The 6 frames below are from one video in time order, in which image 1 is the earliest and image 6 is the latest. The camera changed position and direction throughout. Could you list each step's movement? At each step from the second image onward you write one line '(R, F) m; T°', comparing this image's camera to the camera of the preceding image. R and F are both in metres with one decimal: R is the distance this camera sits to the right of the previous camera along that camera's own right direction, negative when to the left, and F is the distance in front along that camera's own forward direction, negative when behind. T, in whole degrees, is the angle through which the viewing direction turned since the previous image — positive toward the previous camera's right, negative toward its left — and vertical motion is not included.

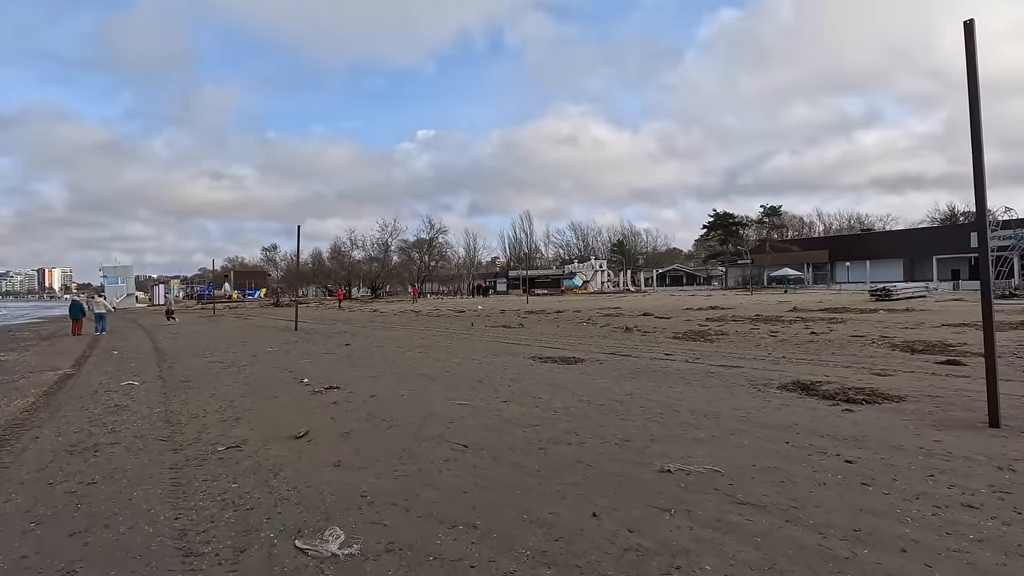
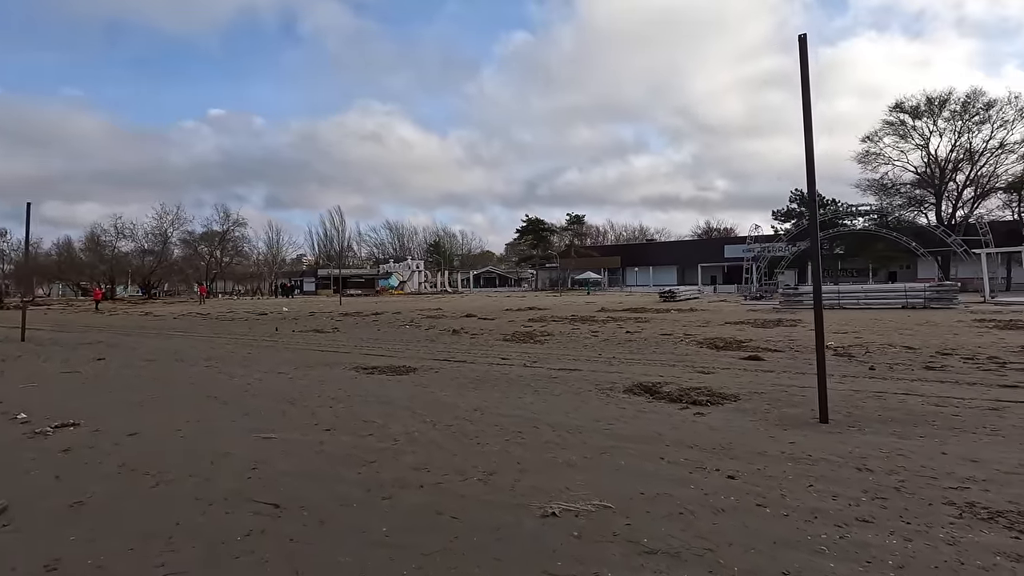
(-0.2, +1.1) m; +20°
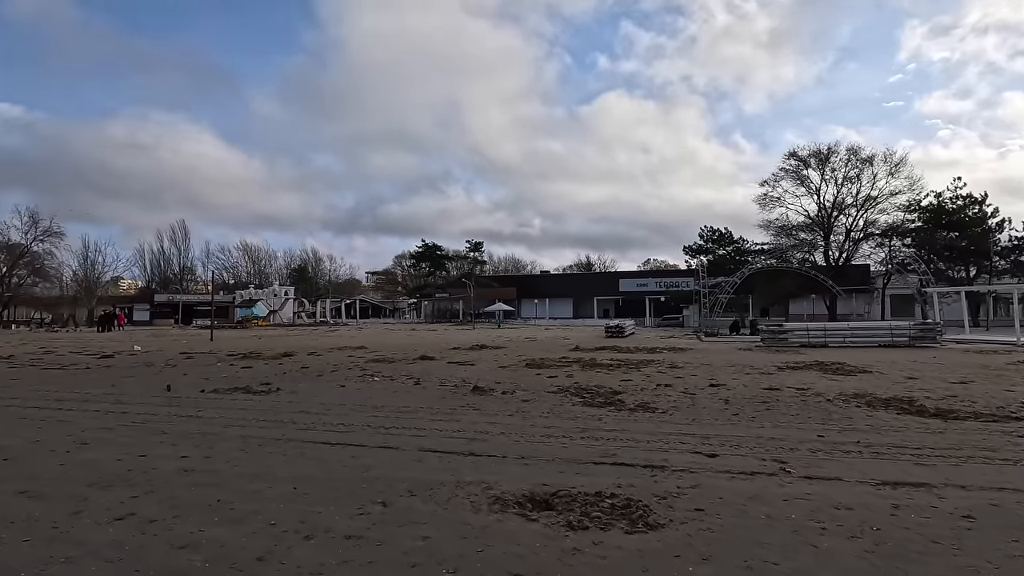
(-3.7, +4.8) m; +15°
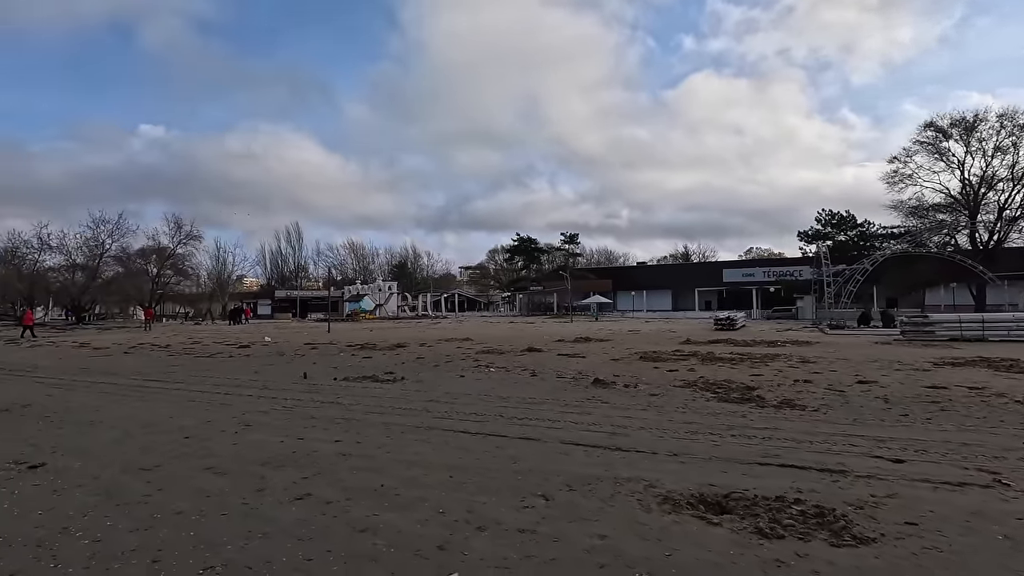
(-0.6, +0.2) m; -10°
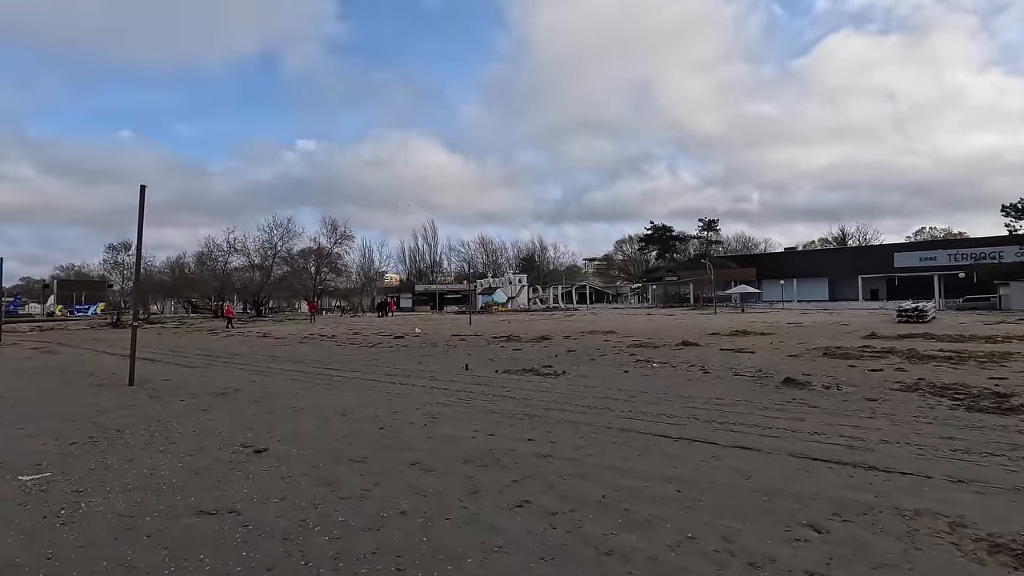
(-0.8, +0.5) m; -13°
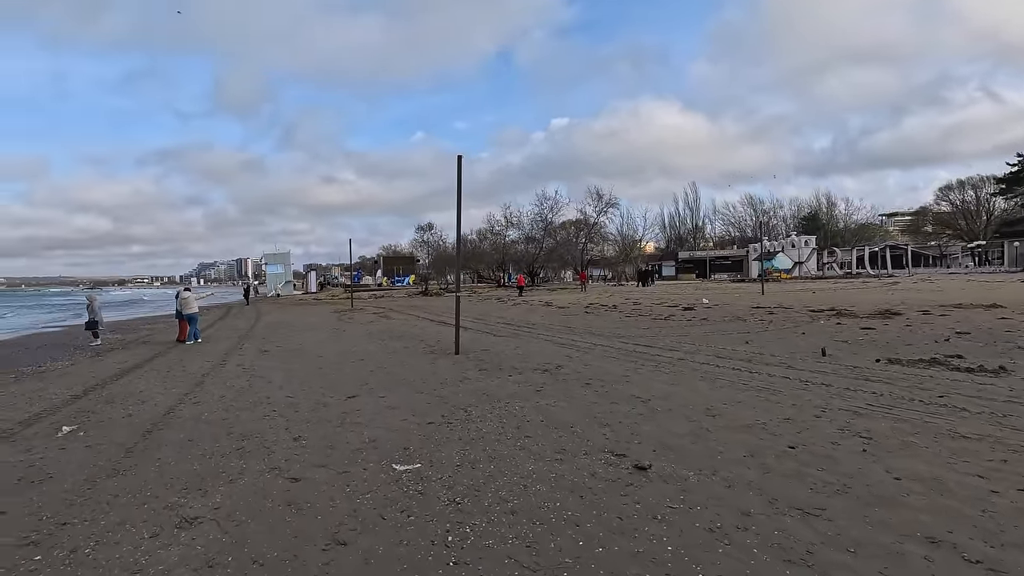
(-1.6, +1.5) m; -27°
